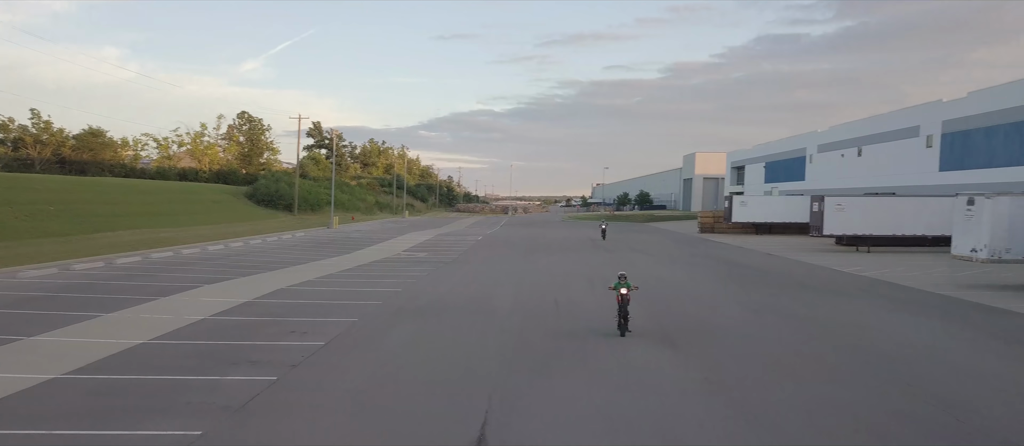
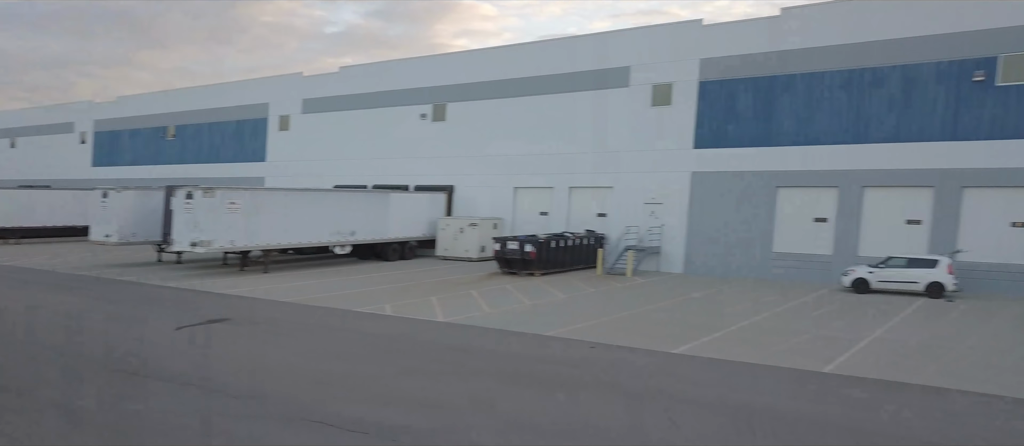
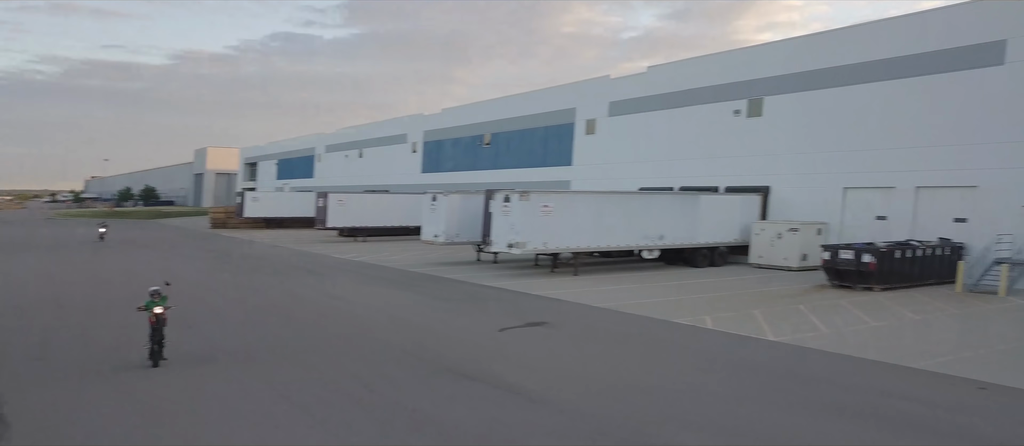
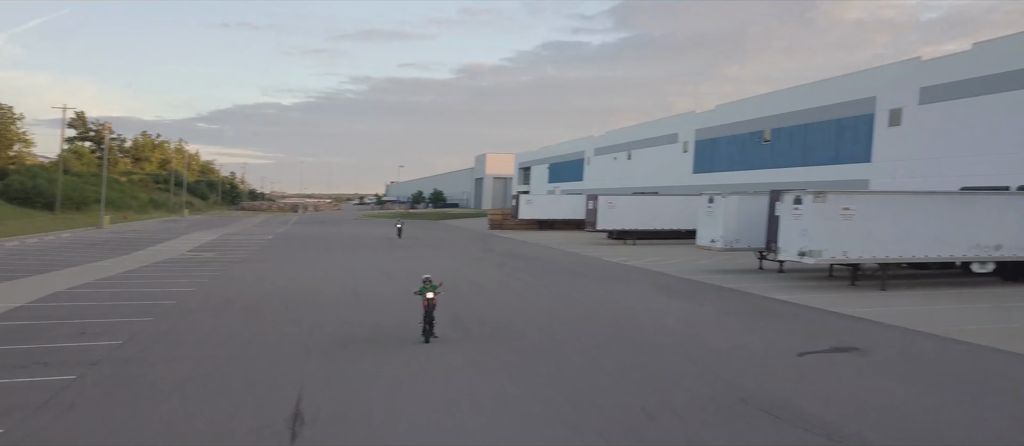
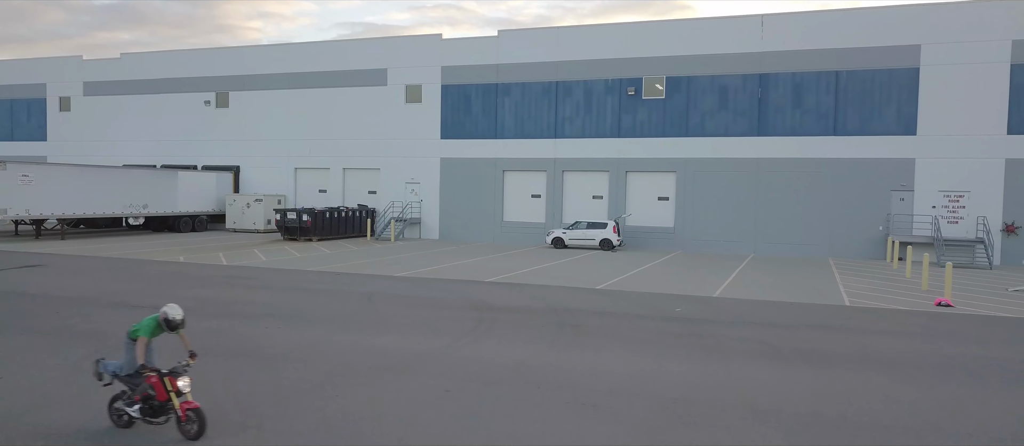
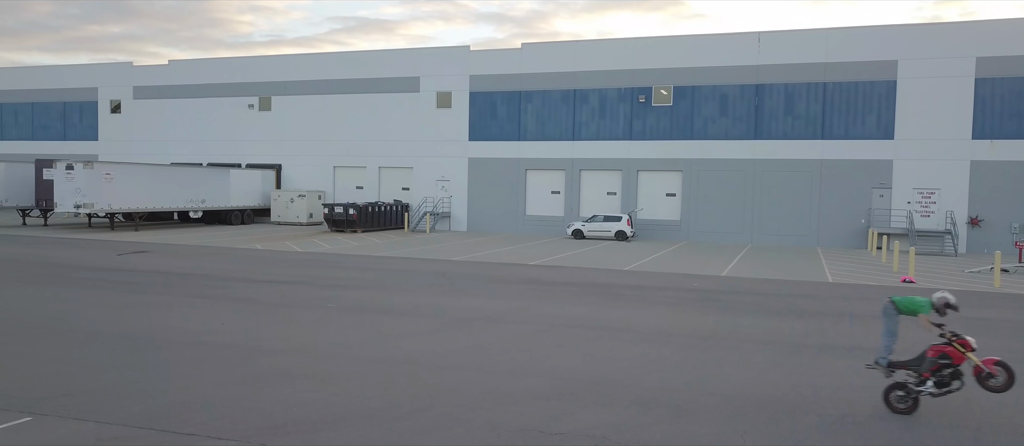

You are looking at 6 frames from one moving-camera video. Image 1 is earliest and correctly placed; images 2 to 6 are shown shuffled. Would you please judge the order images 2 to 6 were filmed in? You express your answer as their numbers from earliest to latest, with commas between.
4, 3, 2, 5, 6
